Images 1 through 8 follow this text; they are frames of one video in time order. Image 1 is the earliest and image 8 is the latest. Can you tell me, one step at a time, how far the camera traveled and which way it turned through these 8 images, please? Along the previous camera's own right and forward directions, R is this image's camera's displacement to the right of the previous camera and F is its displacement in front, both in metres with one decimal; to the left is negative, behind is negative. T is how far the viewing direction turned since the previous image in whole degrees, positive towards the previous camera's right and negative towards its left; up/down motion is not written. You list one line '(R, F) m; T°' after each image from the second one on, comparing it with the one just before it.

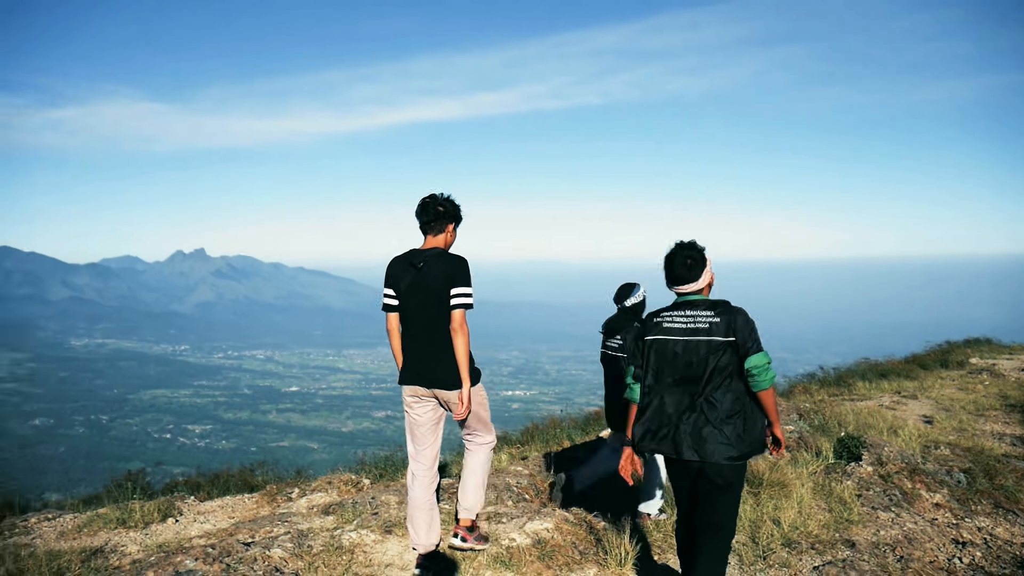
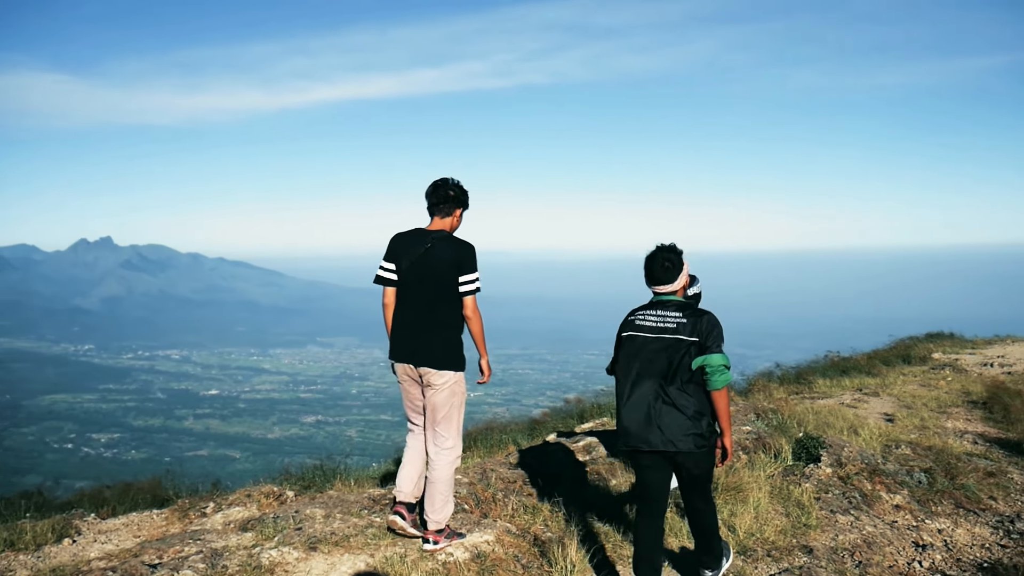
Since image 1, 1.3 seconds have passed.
(+0.9, +0.7) m; +2°
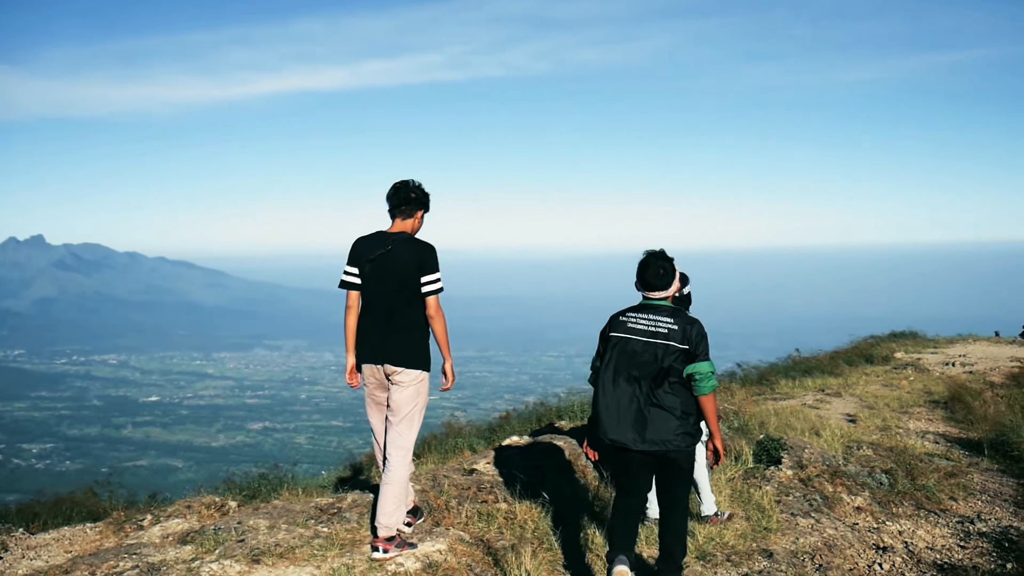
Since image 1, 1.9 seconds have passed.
(+0.7, +0.3) m; +1°
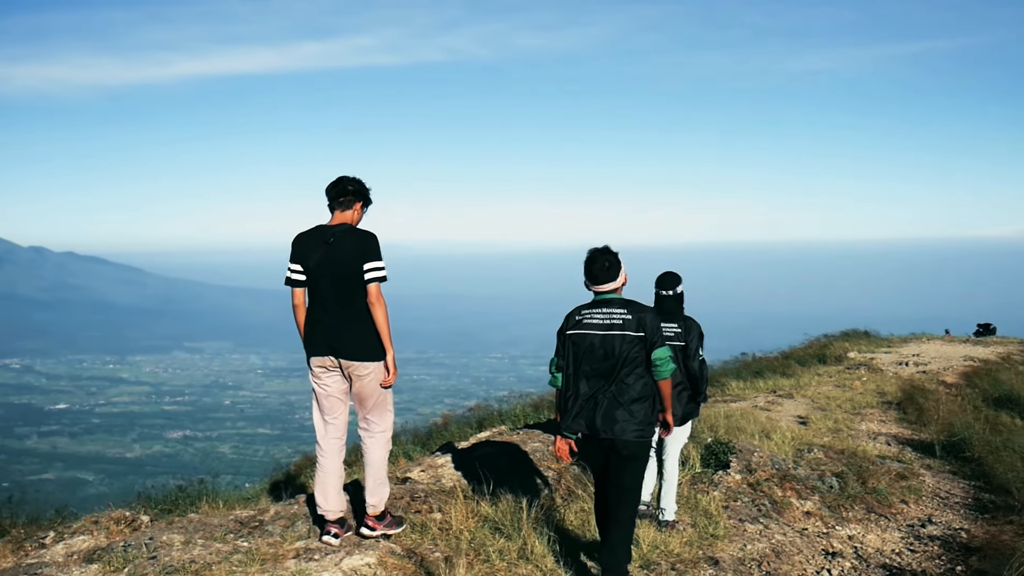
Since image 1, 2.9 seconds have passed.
(+0.9, +0.4) m; +1°
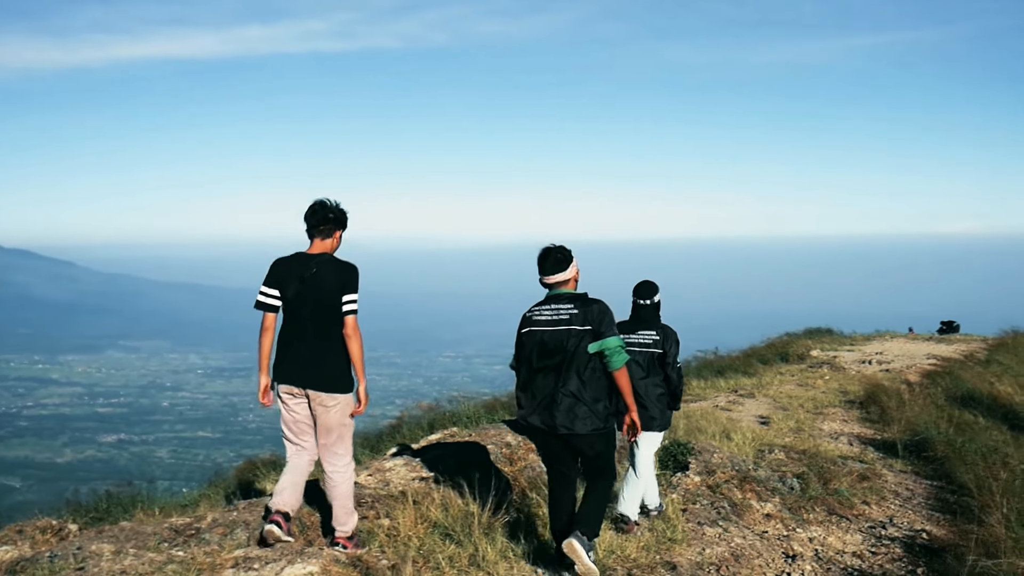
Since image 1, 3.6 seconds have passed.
(+0.7, +0.3) m; +1°
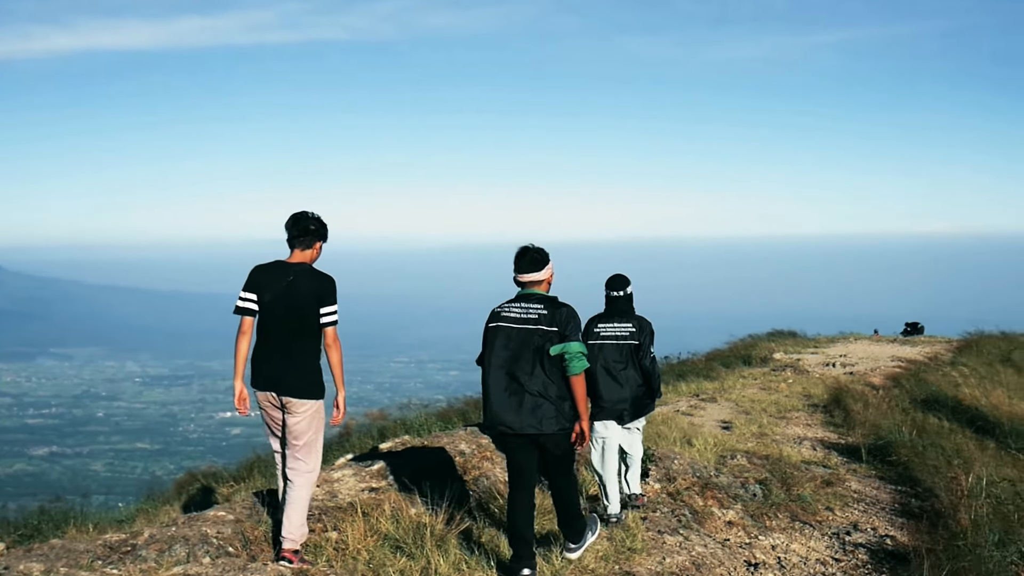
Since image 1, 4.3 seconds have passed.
(+0.7, +0.2) m; +1°
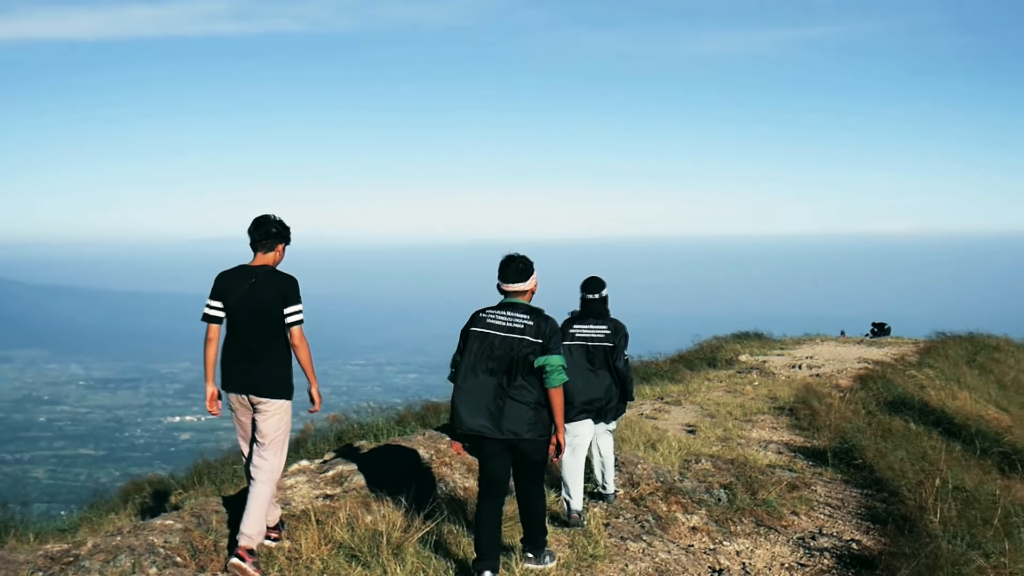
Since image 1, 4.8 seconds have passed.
(+0.6, +0.2) m; +1°
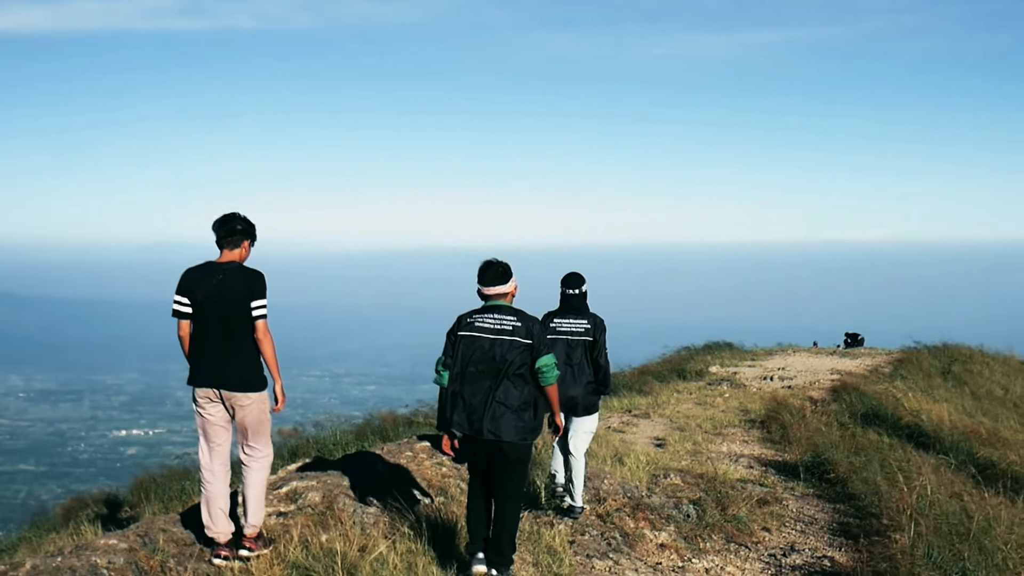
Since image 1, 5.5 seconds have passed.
(+0.5, +0.2) m; +1°
